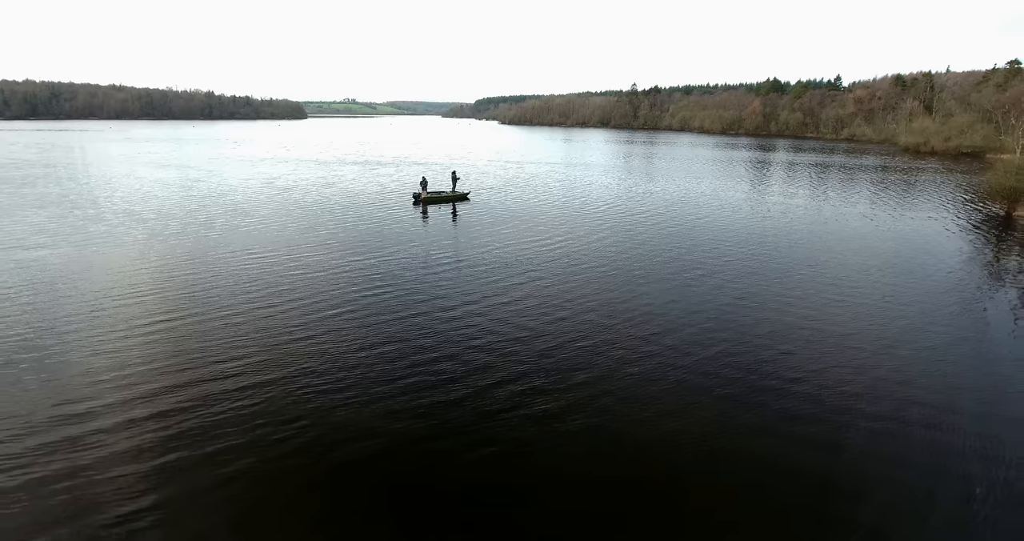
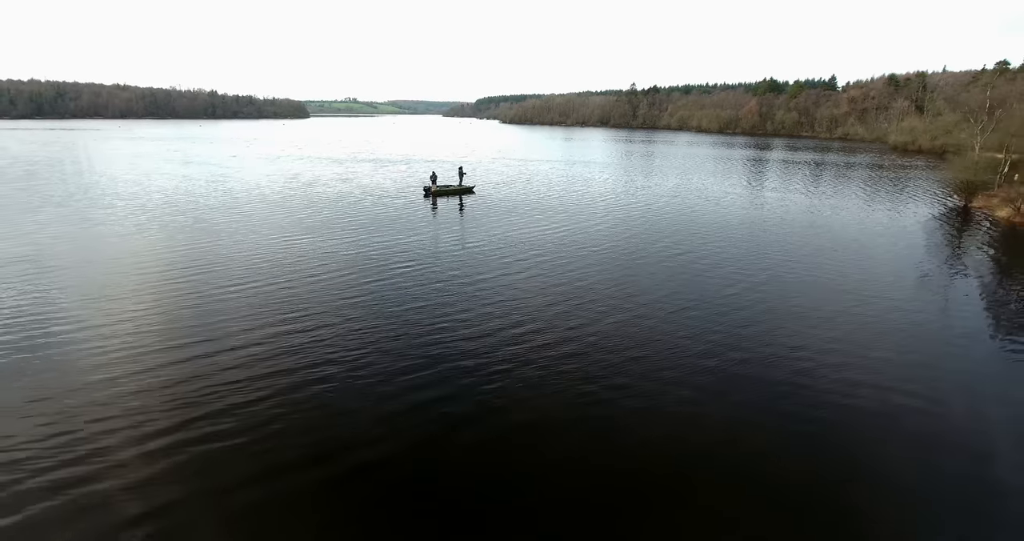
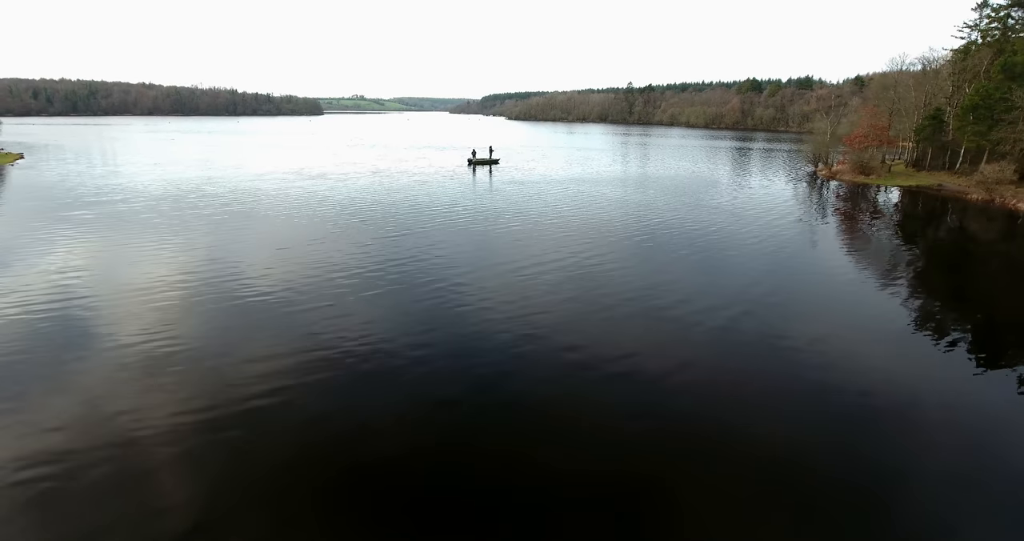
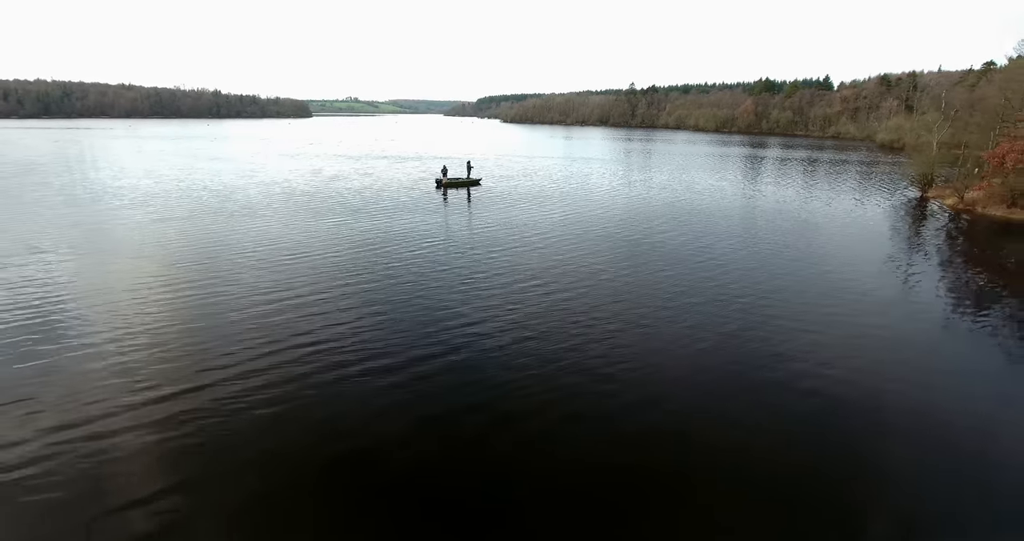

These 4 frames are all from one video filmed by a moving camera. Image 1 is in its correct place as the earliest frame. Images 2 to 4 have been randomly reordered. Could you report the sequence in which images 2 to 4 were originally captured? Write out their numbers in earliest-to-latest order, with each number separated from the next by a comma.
2, 4, 3
